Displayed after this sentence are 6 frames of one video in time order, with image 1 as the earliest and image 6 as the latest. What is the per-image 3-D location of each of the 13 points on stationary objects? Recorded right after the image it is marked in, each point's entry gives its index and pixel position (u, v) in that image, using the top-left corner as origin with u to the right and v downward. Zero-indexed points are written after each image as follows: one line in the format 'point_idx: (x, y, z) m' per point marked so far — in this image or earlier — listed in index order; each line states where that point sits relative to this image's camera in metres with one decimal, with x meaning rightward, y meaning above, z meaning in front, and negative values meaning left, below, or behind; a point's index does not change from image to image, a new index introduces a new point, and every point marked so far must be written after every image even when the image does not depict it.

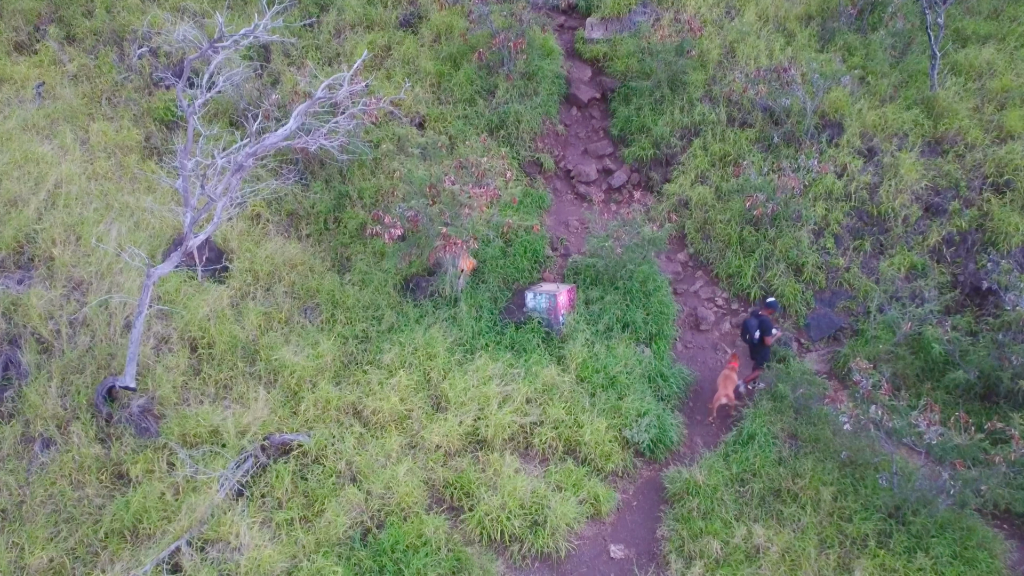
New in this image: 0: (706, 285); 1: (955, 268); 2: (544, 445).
0: (+1.7, 0.0, +7.2) m
1: (+3.7, +0.2, +6.7) m
2: (+0.2, -1.1, +5.6) m
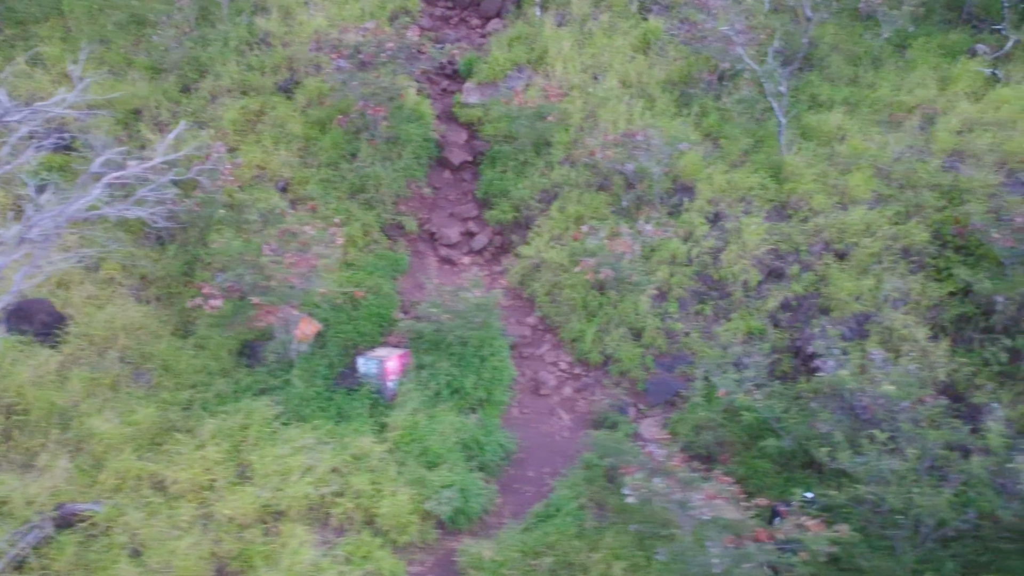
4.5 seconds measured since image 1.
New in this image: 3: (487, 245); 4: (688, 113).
0: (+0.3, -0.5, +7.2) m
1: (+2.3, -0.4, +6.7) m
2: (-1.2, -1.6, +5.5) m
3: (-0.3, +0.4, +8.0) m
4: (+1.8, +1.8, +8.1) m
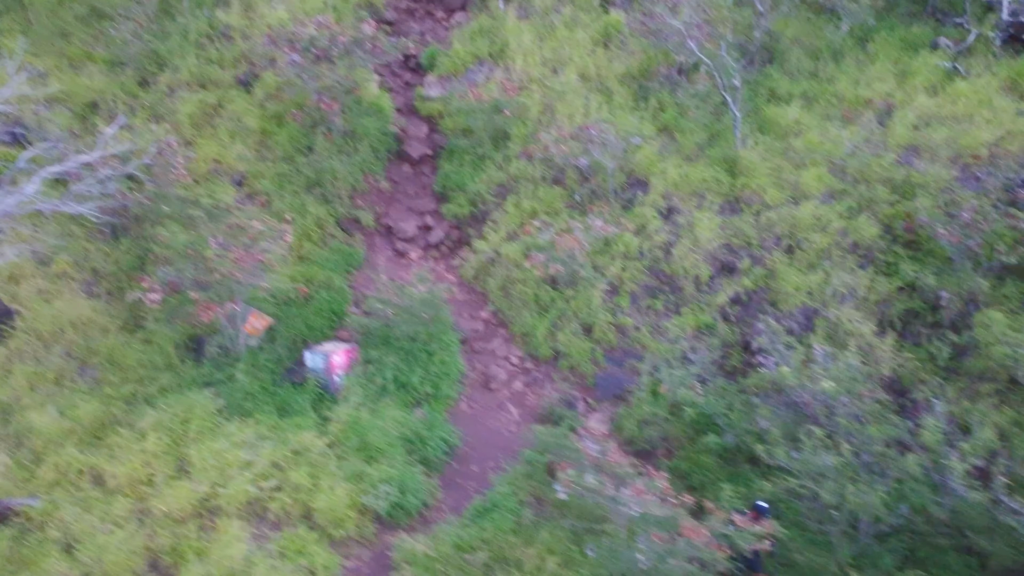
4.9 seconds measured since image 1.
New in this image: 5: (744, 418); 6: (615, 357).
0: (-0.1, -0.5, +7.2) m
1: (+1.9, -0.3, +6.7) m
2: (-1.6, -1.5, +5.5) m
3: (-0.7, +0.5, +7.9) m
4: (+1.3, +1.8, +8.1) m
5: (+1.7, -0.9, +5.9) m
6: (+0.9, -0.6, +6.8) m
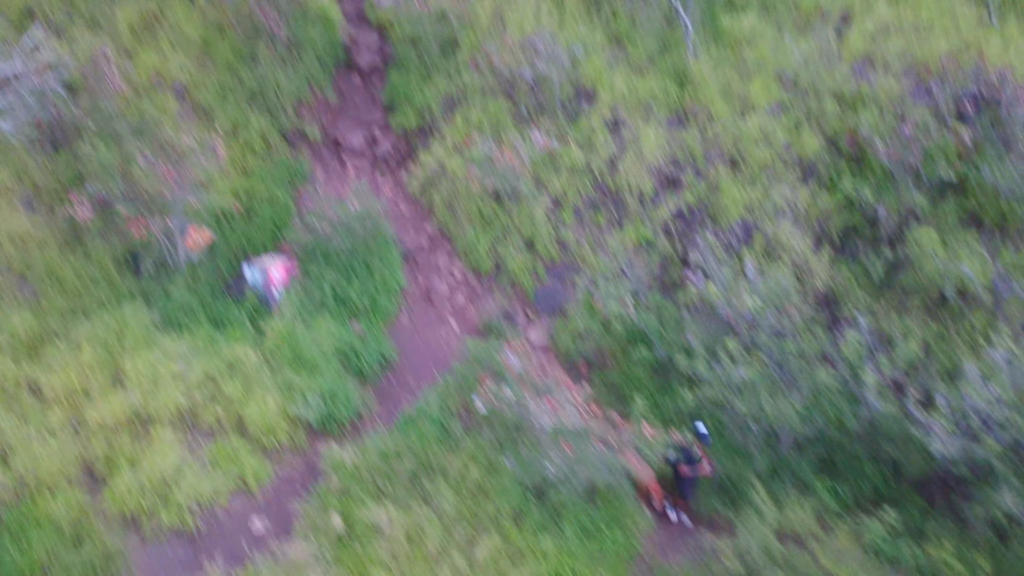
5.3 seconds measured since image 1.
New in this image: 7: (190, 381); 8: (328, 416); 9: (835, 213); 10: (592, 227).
0: (-0.6, +0.3, +7.2) m
1: (+1.4, +0.4, +6.6) m
2: (-2.1, -0.9, +5.6) m
3: (-1.2, +1.3, +7.8) m
4: (+0.9, +2.7, +7.9) m
5: (+1.2, -0.3, +6.0) m
6: (+0.4, +0.1, +6.8) m
7: (-2.3, -0.7, +5.7) m
8: (-1.3, -0.9, +5.7) m
9: (+2.6, +0.6, +6.4) m
10: (+0.7, +0.5, +6.9) m
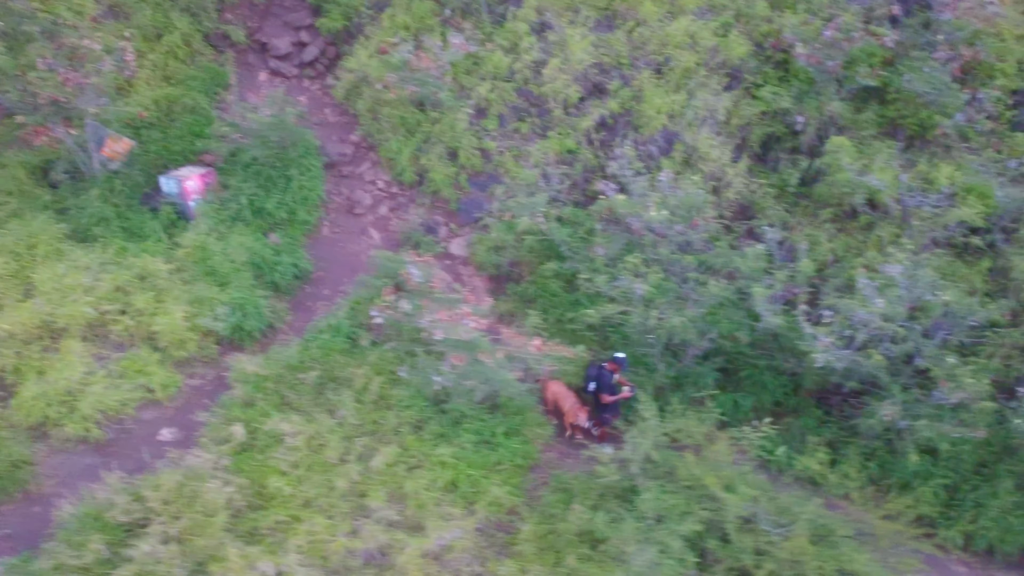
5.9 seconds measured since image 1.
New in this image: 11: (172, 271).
0: (-1.2, +1.1, +7.1) m
1: (+0.7, +1.1, +6.5) m
2: (-2.8, -0.3, +5.7) m
3: (-1.8, +2.2, +7.6) m
4: (+0.2, +3.5, +7.4) m
5: (+0.5, +0.3, +6.0) m
6: (-0.3, +0.9, +6.7) m
7: (-2.9, 0.0, +5.8) m
8: (-2.0, -0.3, +5.8) m
9: (+1.9, +1.3, +6.2) m
10: (0.0, +1.3, +6.7) m
11: (-2.5, +0.1, +6.0) m
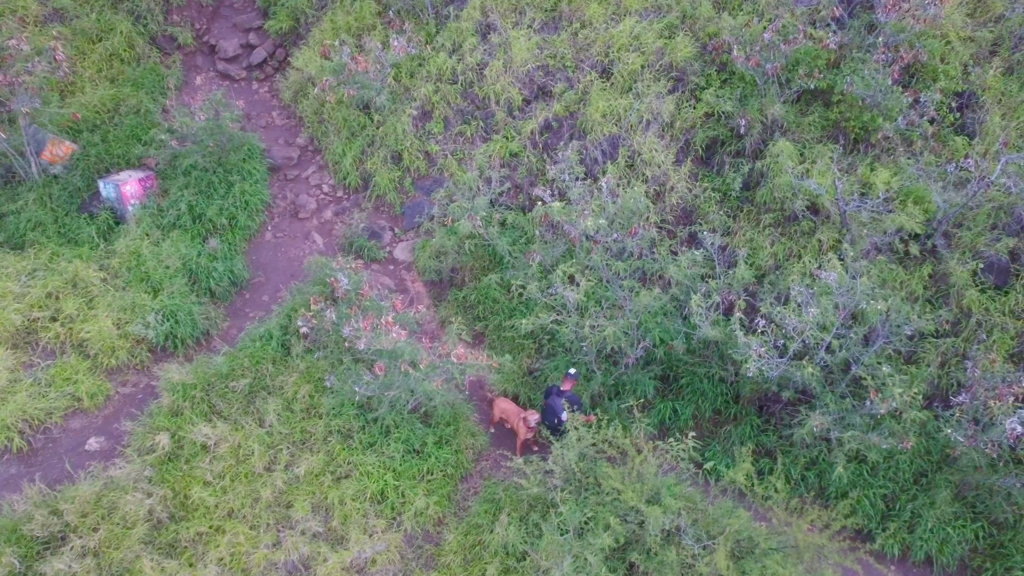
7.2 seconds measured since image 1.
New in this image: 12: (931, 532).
0: (-1.7, +1.0, +7.0) m
1: (+0.3, +1.1, +6.4) m
2: (-3.2, -0.4, +5.6) m
3: (-2.3, +2.1, +7.5) m
4: (-0.3, +3.5, +7.4) m
5: (+0.1, +0.3, +5.9) m
6: (-0.7, +0.8, +6.6) m
7: (-3.4, -0.1, +5.7) m
8: (-2.4, -0.3, +5.7) m
9: (+1.4, +1.2, +6.2) m
10: (-0.4, +1.2, +6.7) m
11: (-3.0, +0.1, +5.9) m
12: (+2.5, -1.5, +4.8) m
